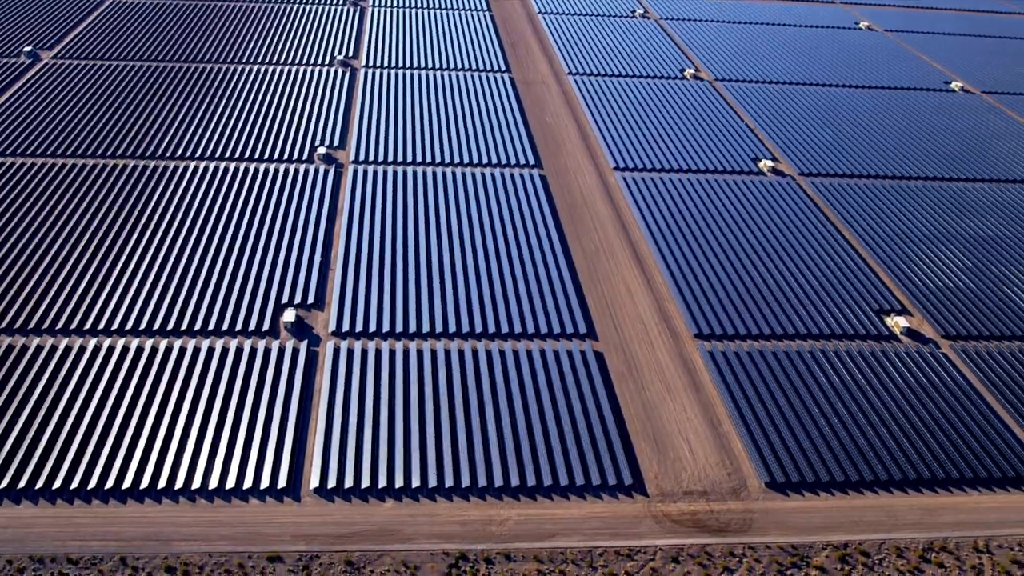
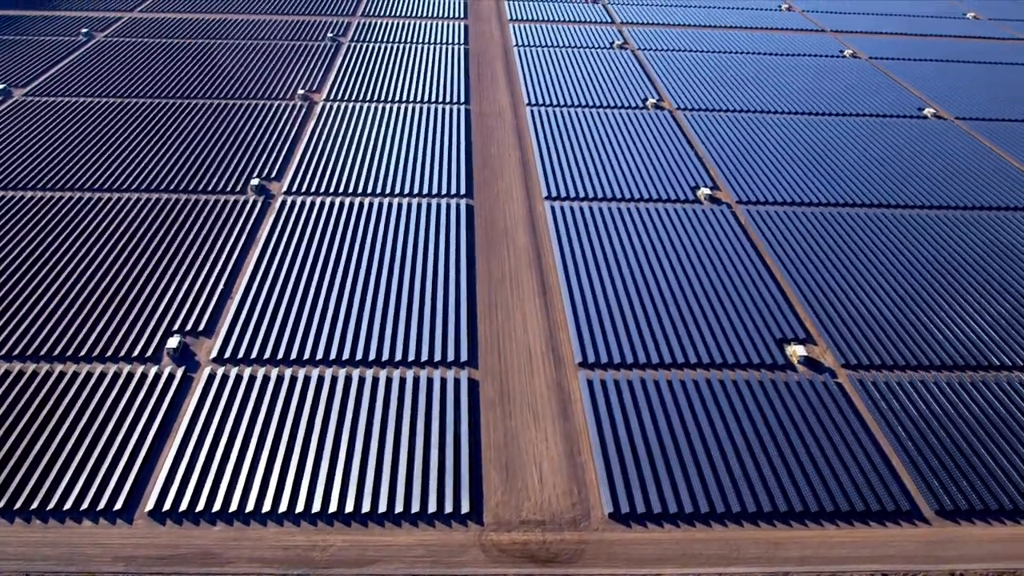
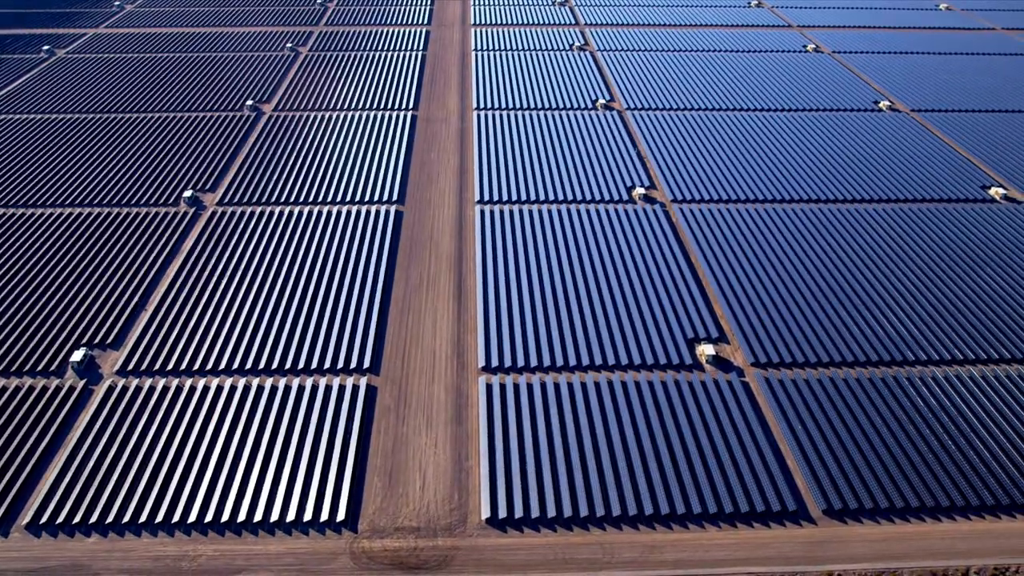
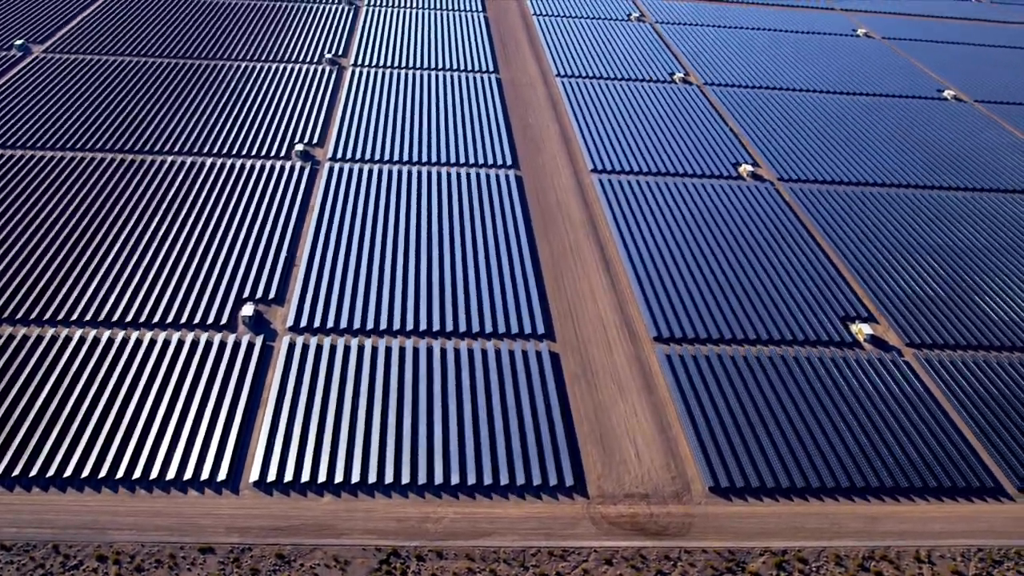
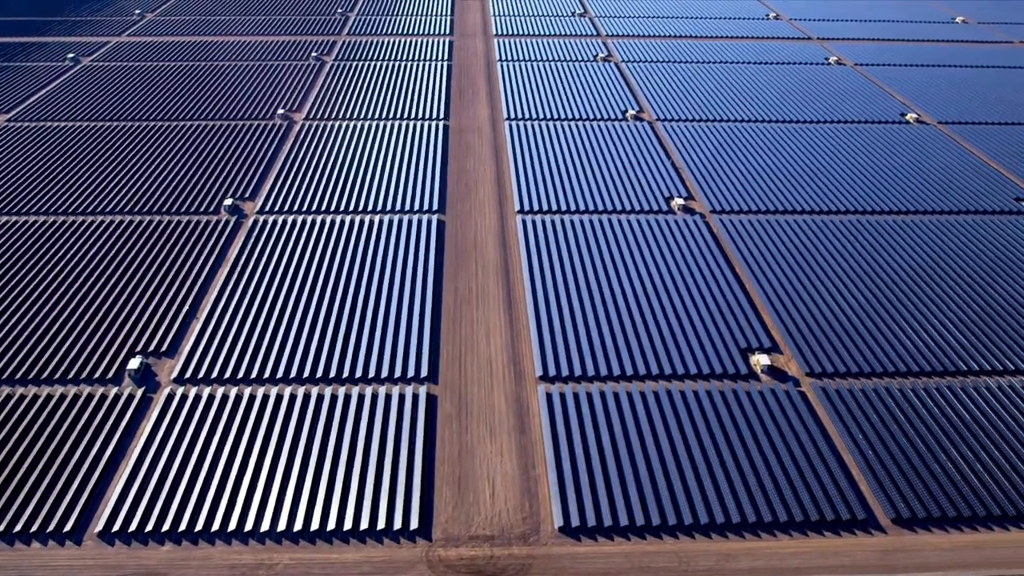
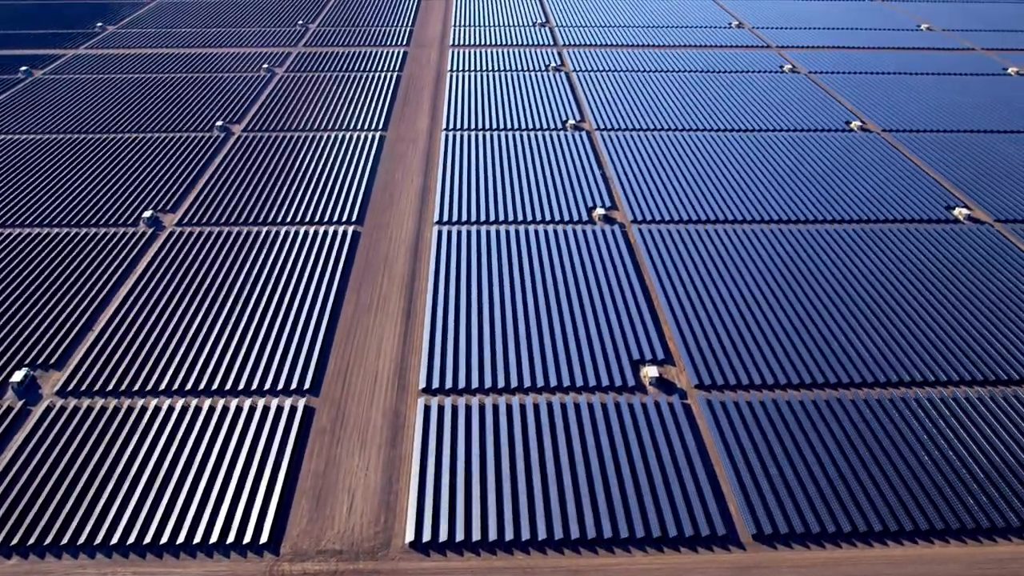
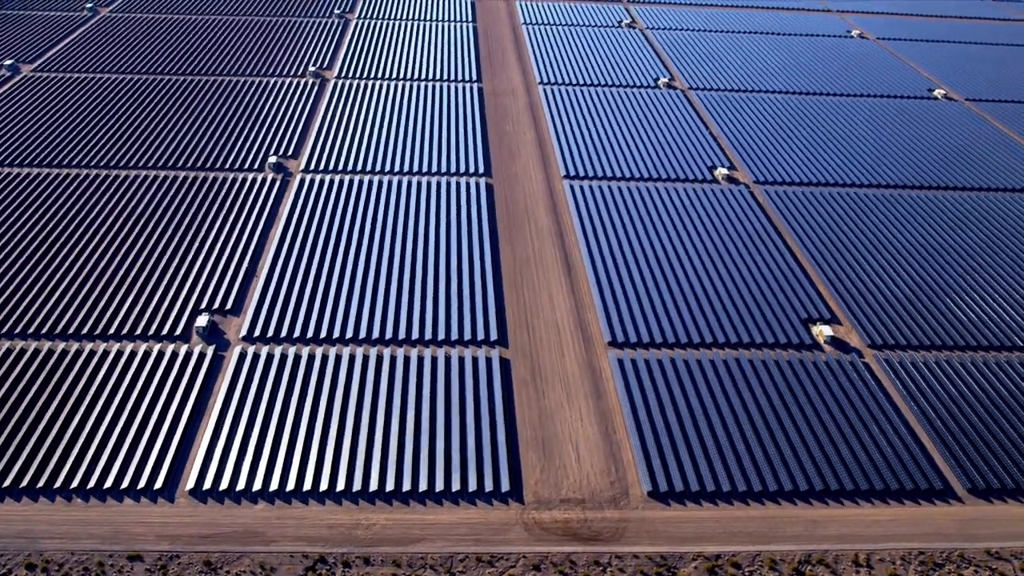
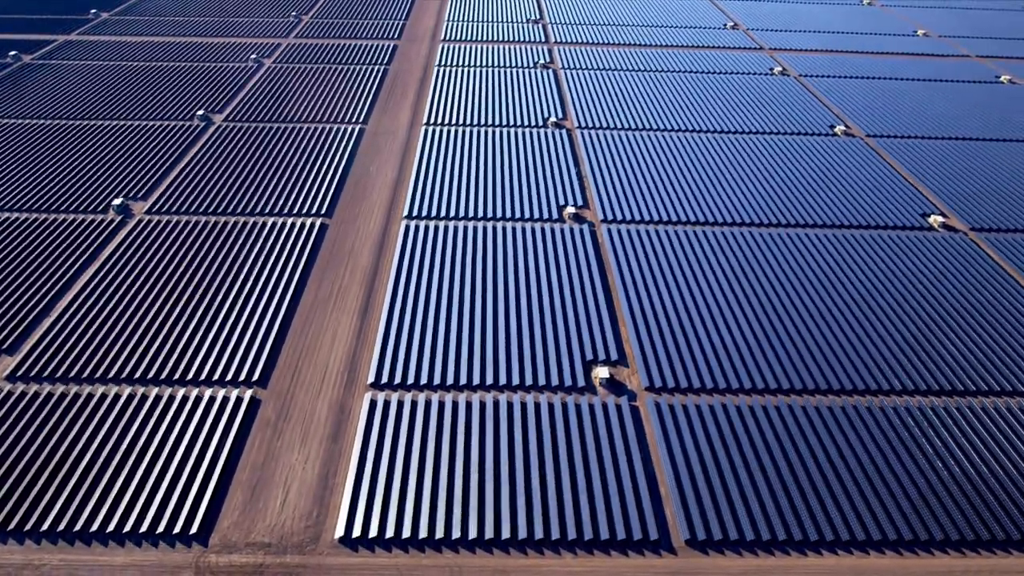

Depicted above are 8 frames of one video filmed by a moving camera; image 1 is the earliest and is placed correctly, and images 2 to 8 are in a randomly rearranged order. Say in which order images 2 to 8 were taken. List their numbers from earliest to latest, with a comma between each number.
4, 7, 2, 5, 3, 6, 8
